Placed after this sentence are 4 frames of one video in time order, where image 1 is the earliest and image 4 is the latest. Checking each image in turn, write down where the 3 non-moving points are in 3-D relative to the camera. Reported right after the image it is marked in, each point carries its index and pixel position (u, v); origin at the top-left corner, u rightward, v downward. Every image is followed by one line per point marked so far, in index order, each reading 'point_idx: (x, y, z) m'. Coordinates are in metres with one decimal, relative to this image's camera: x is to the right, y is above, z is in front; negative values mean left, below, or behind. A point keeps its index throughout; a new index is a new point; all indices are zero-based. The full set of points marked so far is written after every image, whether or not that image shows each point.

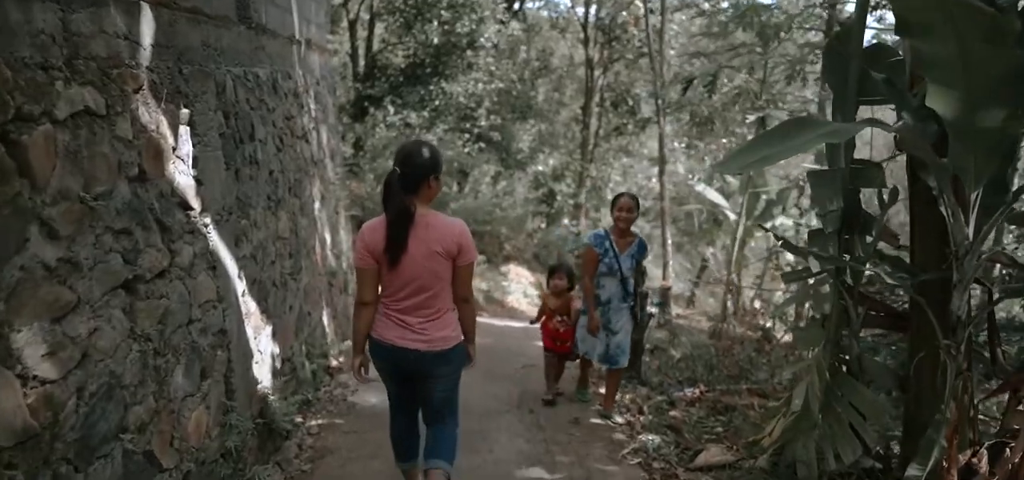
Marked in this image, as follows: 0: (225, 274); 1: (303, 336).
0: (-1.2, -0.1, +3.5) m
1: (-1.3, -0.6, +5.4) m
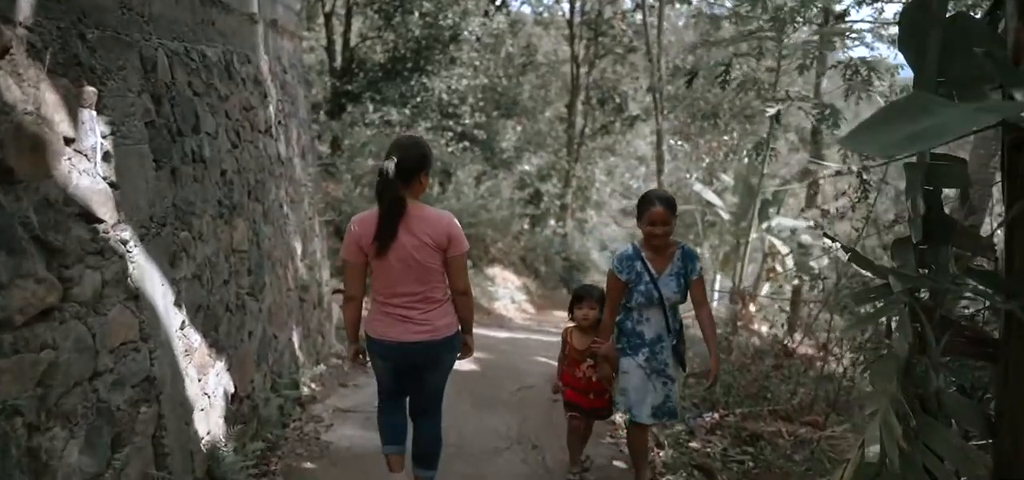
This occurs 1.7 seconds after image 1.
0: (-1.2, -0.2, +2.7) m
1: (-1.3, -0.7, +4.6) m
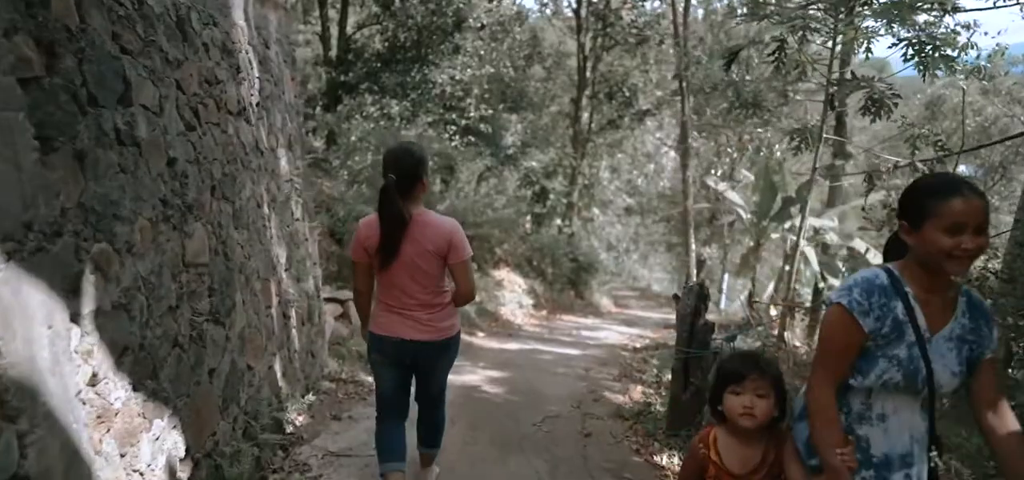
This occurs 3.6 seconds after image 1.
0: (-1.0, -0.2, +1.8) m
1: (-1.2, -0.7, +3.6) m
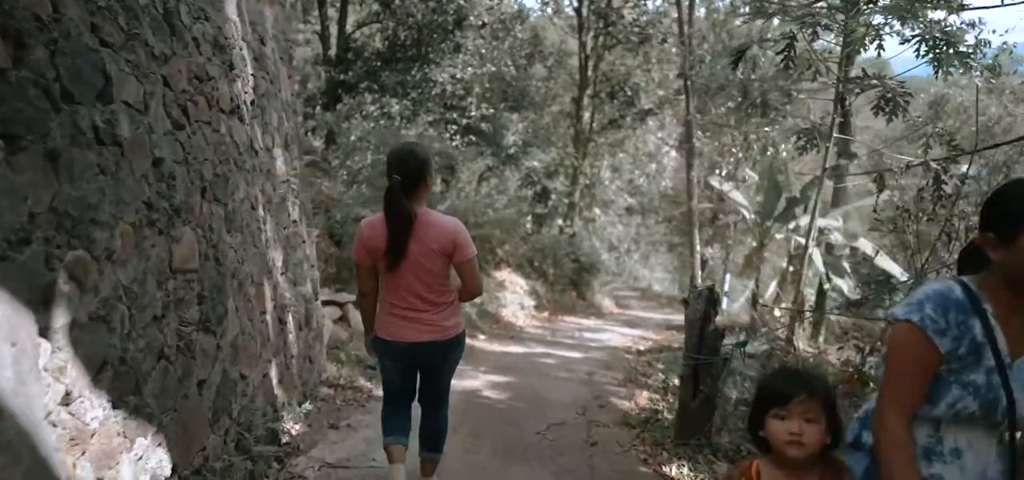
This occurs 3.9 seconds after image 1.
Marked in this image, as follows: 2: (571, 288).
0: (-1.0, -0.2, +1.6) m
1: (-1.2, -0.7, +3.5) m
2: (+1.0, -0.8, +14.1) m
